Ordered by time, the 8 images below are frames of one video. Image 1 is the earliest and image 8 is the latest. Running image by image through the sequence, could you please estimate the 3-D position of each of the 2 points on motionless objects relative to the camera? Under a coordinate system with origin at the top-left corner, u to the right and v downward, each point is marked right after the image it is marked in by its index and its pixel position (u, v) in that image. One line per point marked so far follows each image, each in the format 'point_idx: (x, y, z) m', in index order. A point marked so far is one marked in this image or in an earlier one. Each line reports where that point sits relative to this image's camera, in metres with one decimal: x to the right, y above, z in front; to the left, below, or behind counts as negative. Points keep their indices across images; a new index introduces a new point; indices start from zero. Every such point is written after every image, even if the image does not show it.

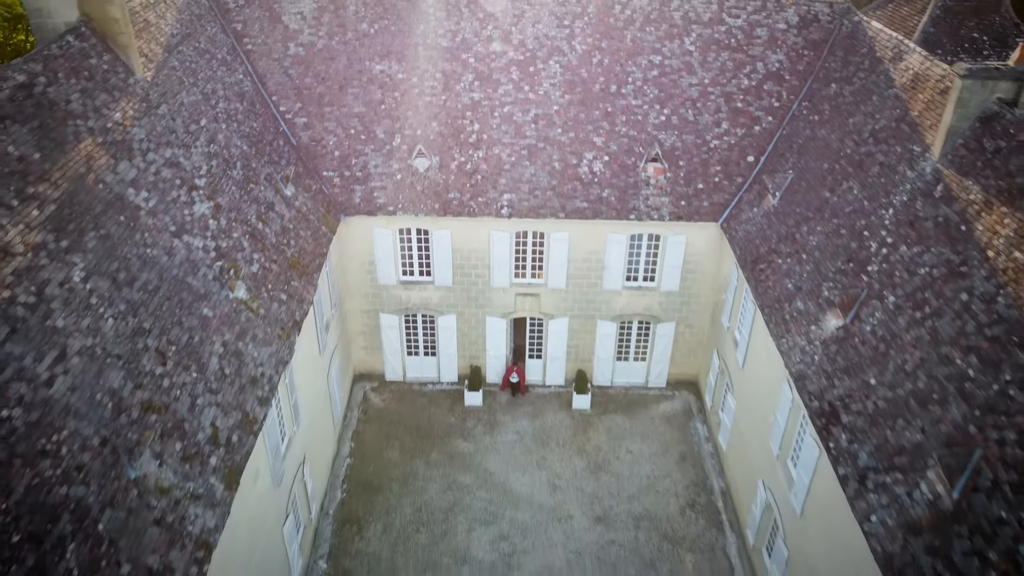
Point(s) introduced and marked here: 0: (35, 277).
0: (-7.8, +0.2, +13.4) m
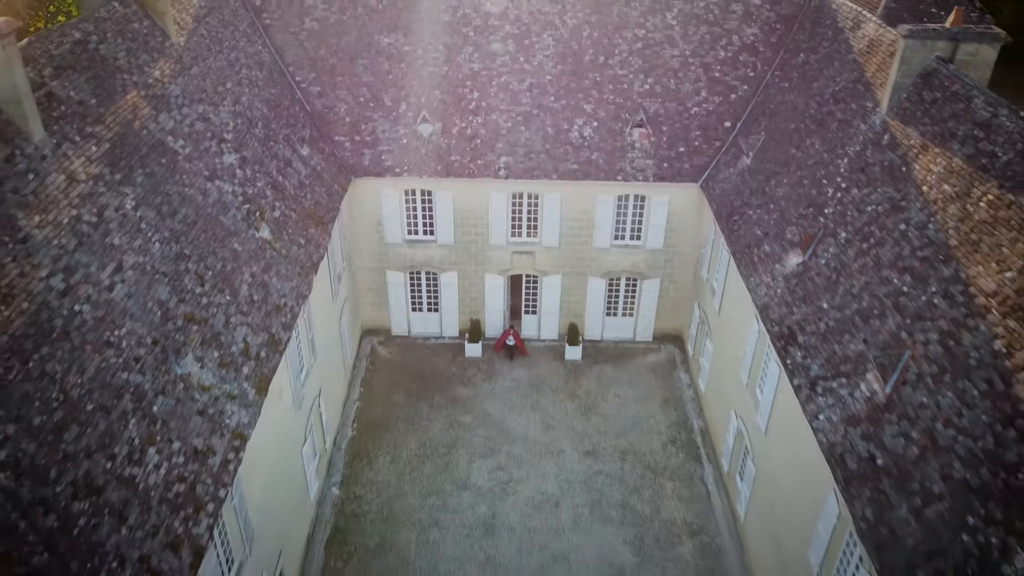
0: (-8.0, +1.7, +15.6) m
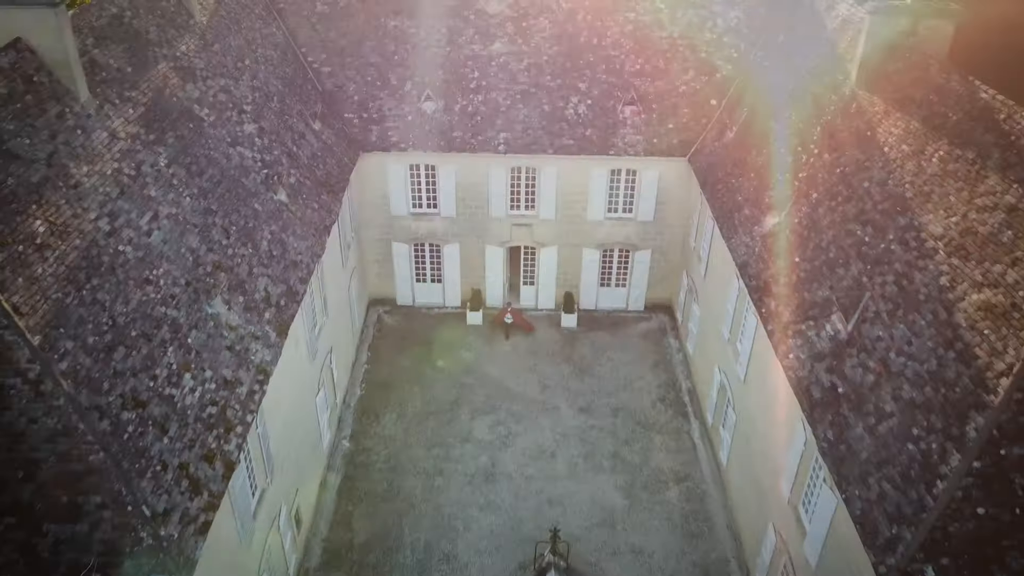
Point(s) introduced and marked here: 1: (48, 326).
0: (-8.0, +2.8, +17.3) m
1: (-7.7, -0.6, +13.5) m
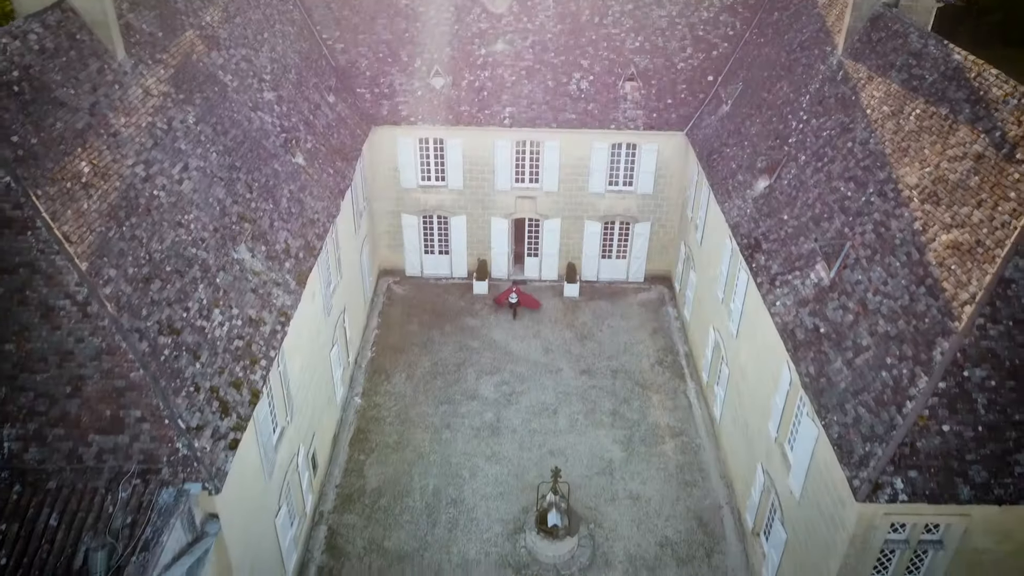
0: (-7.9, +4.0, +18.6) m
1: (-7.6, +0.6, +14.8) m
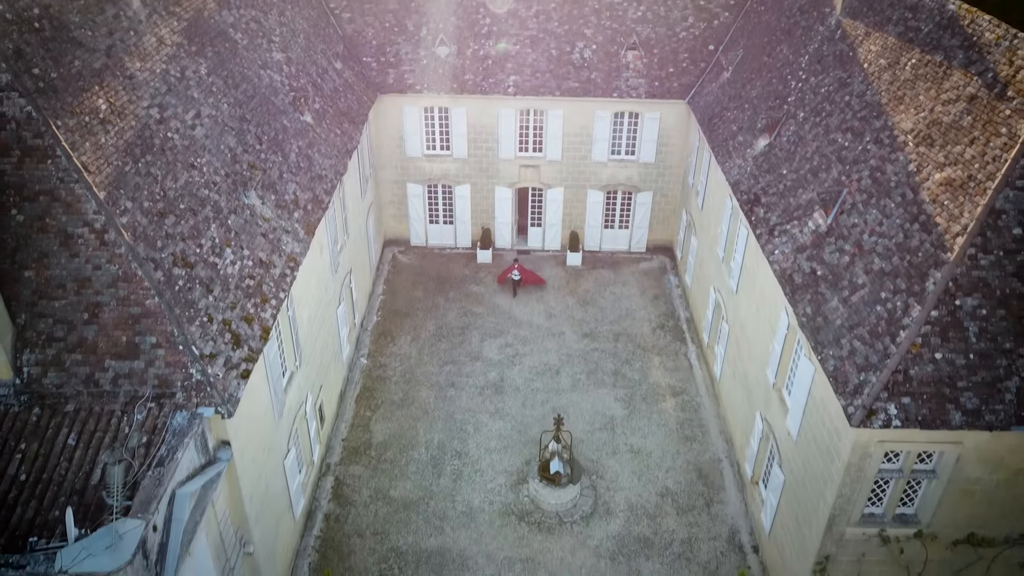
0: (-7.8, +5.3, +19.0) m
1: (-7.5, +1.9, +15.3) m
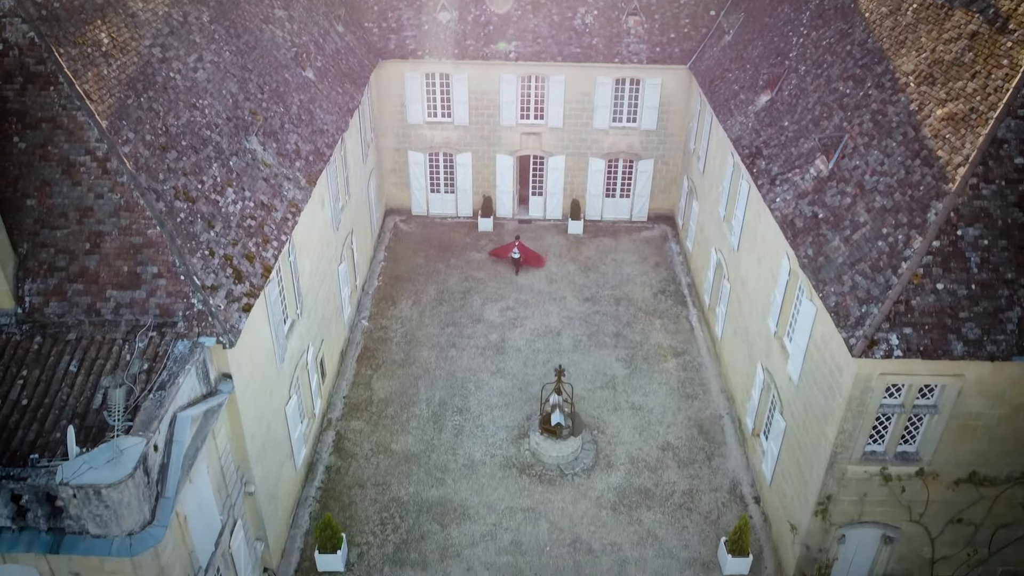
0: (-7.8, +6.5, +19.1) m
1: (-7.5, +3.2, +15.3) m
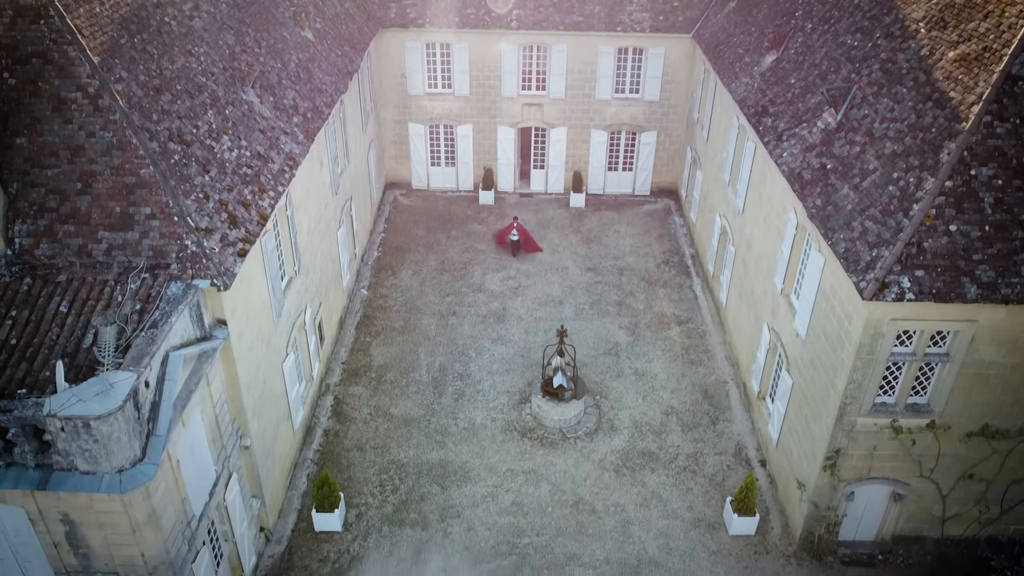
0: (-7.7, +7.6, +18.7) m
1: (-7.4, +4.3, +14.9) m
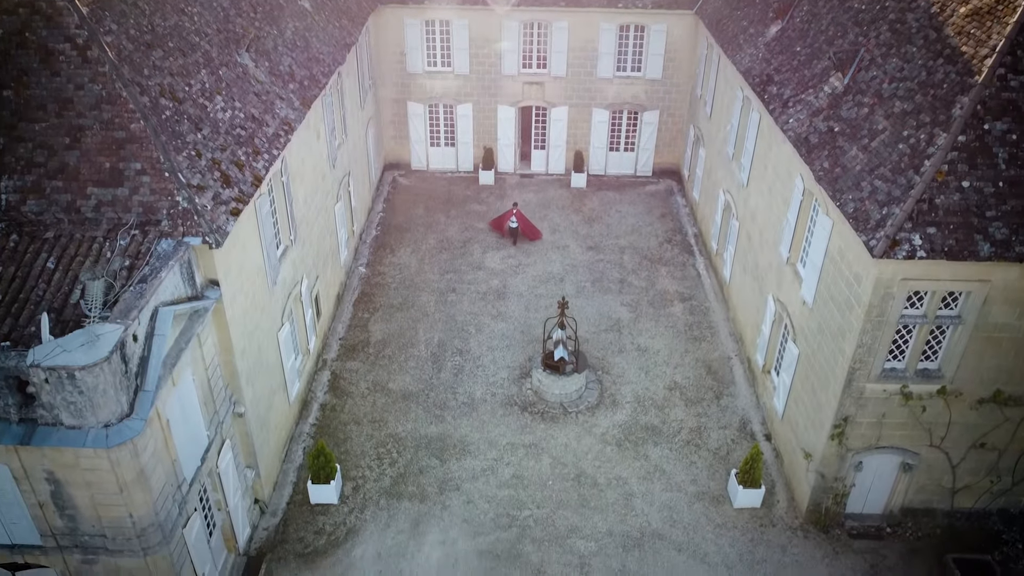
0: (-7.7, +8.3, +18.3) m
1: (-7.4, +5.0, +14.5) m
